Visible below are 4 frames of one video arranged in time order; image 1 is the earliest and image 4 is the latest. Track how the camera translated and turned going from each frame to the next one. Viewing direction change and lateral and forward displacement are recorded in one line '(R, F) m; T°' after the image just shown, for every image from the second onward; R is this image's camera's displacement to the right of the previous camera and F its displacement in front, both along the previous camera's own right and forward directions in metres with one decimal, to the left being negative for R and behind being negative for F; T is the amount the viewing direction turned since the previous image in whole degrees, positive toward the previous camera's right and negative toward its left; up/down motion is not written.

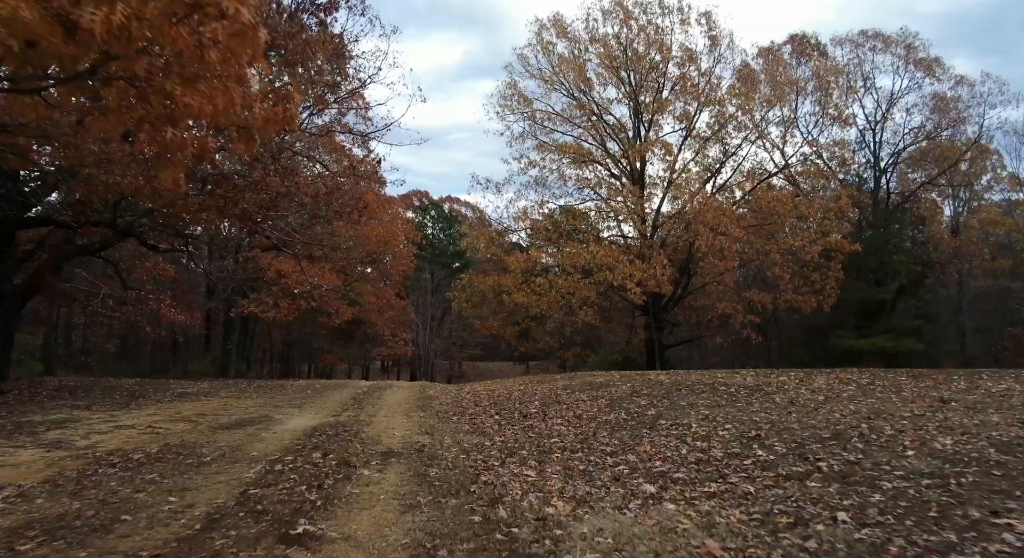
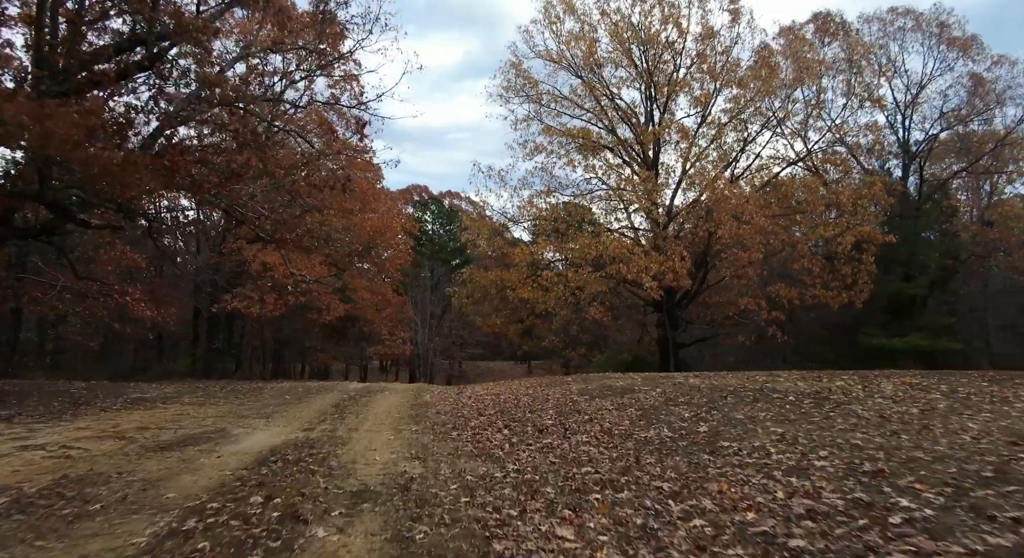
(-0.1, +1.5) m; 0°
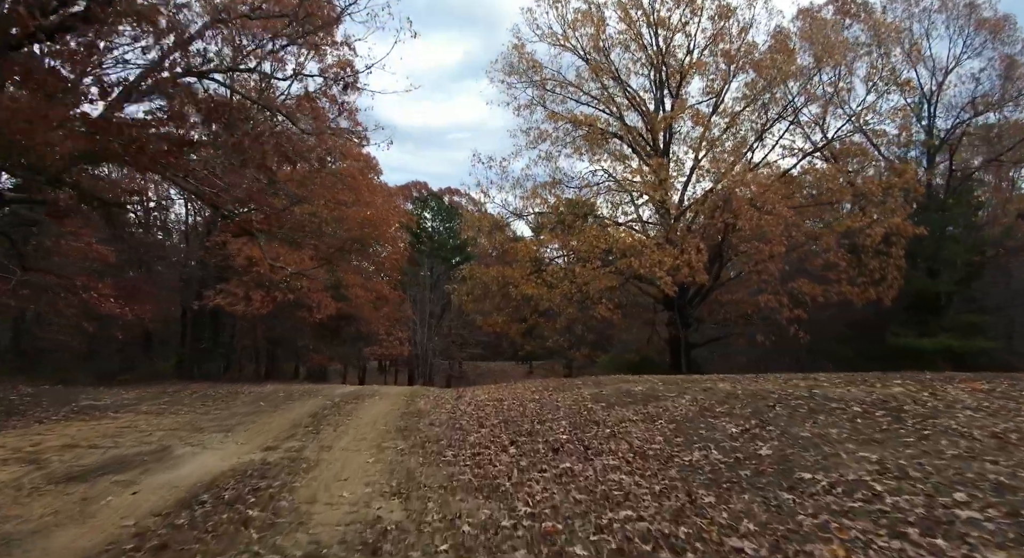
(-0.1, +1.2) m; 0°
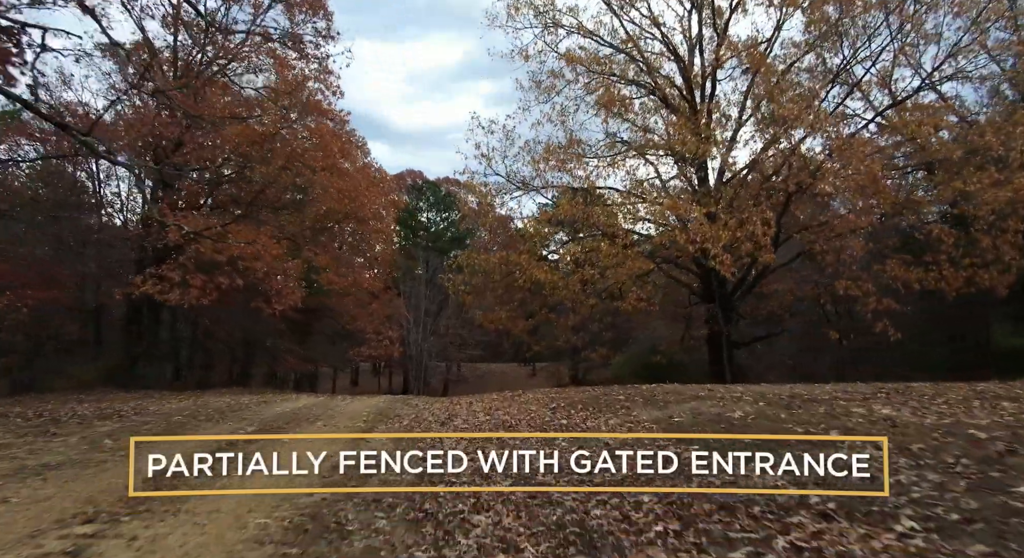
(-0.2, +3.7) m; 0°
